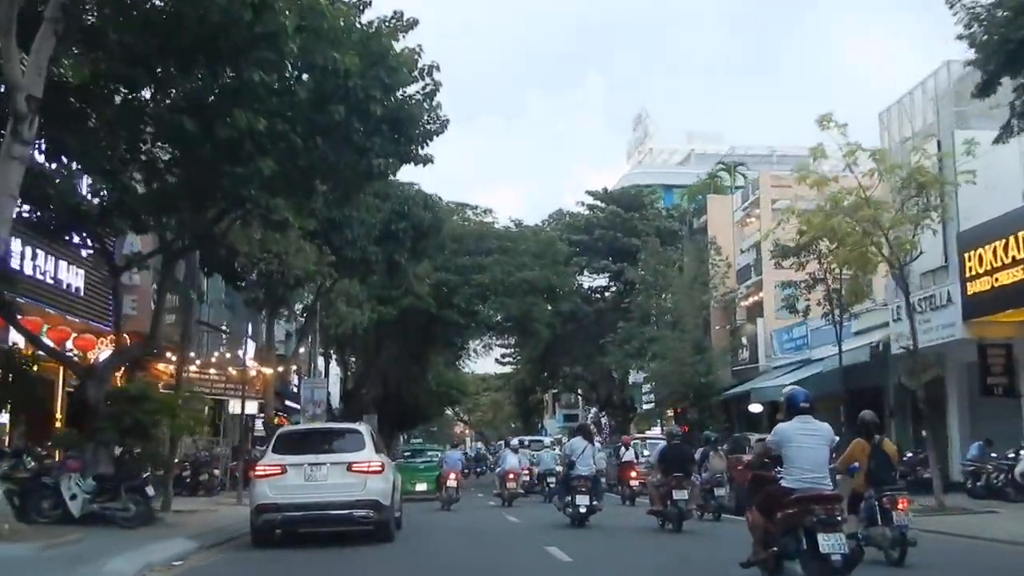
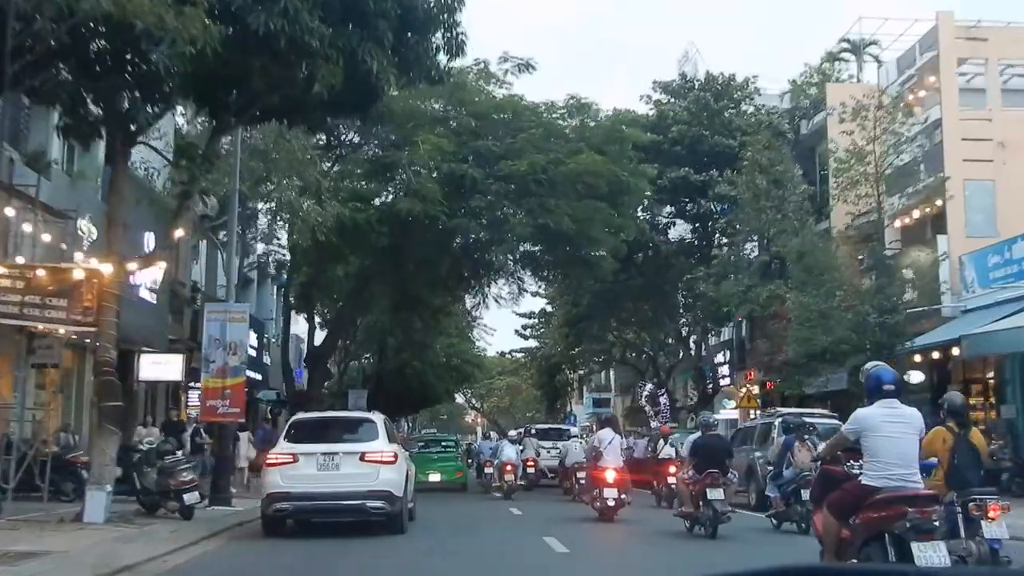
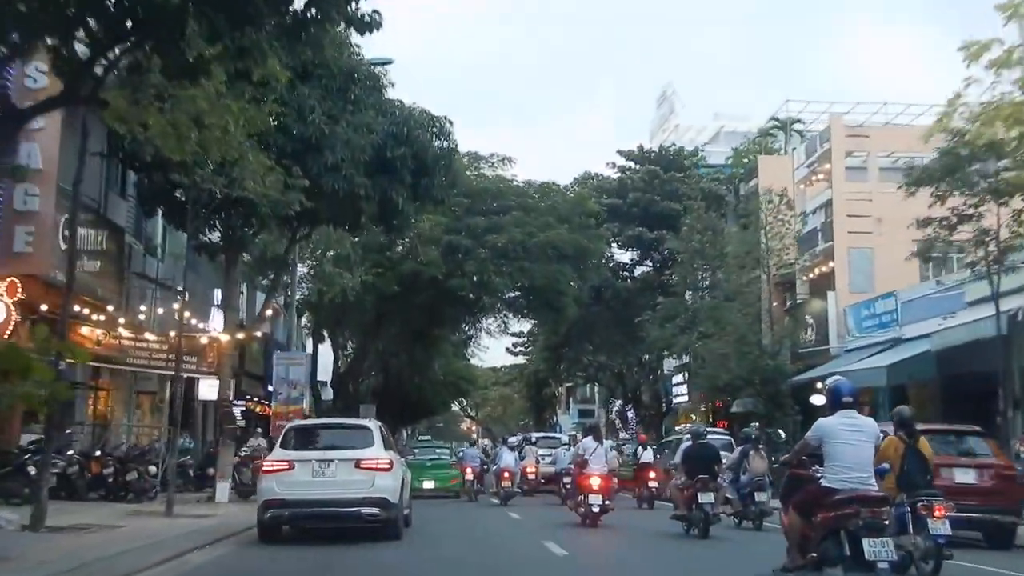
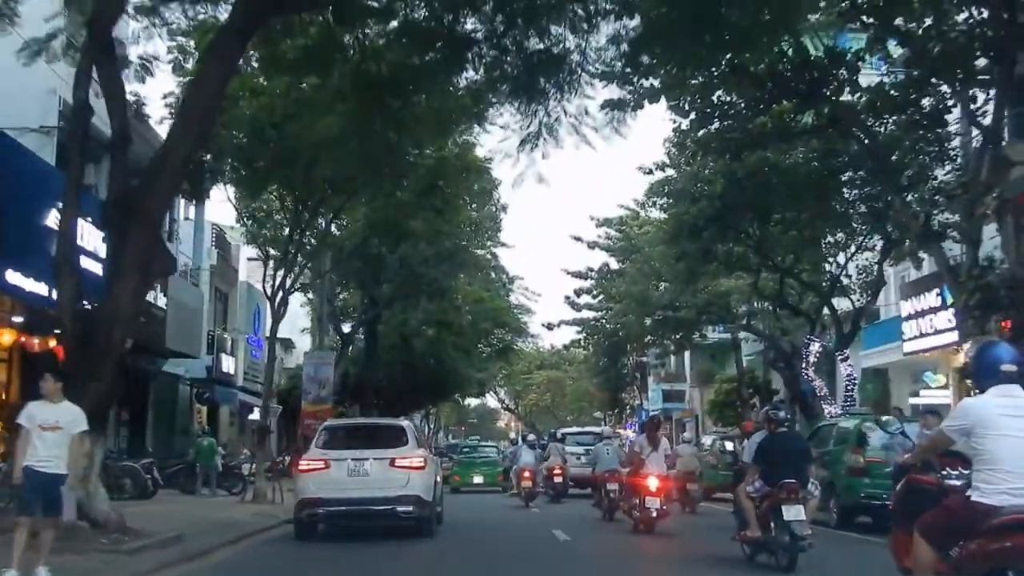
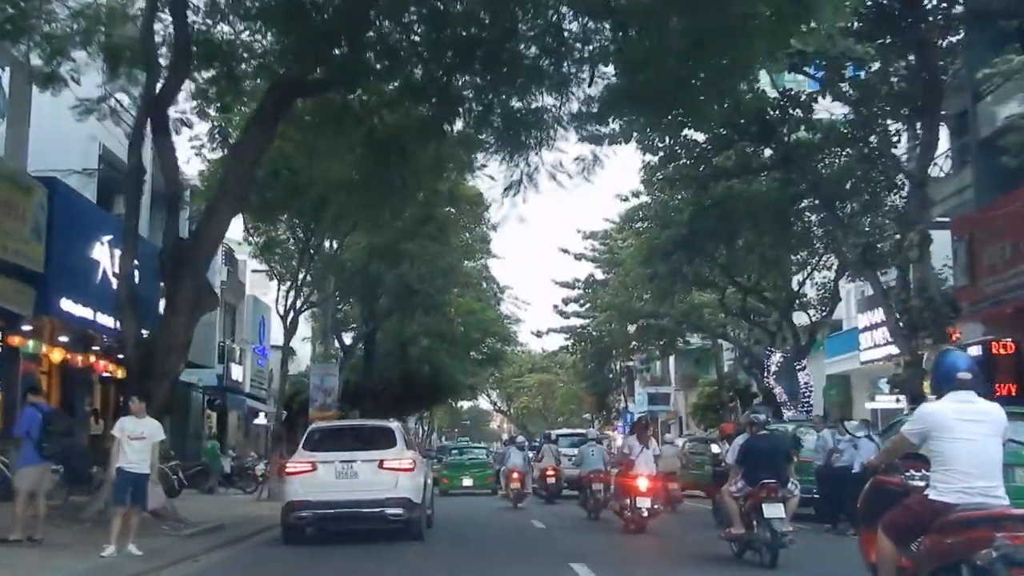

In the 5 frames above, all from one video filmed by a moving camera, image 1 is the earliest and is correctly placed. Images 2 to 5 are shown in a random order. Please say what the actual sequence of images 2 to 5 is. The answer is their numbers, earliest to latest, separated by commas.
3, 2, 5, 4
